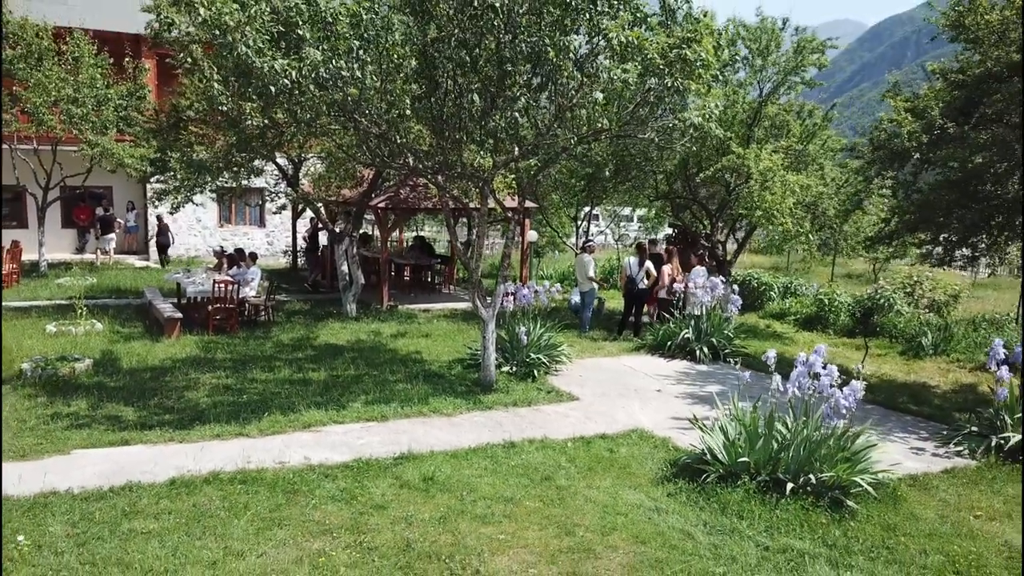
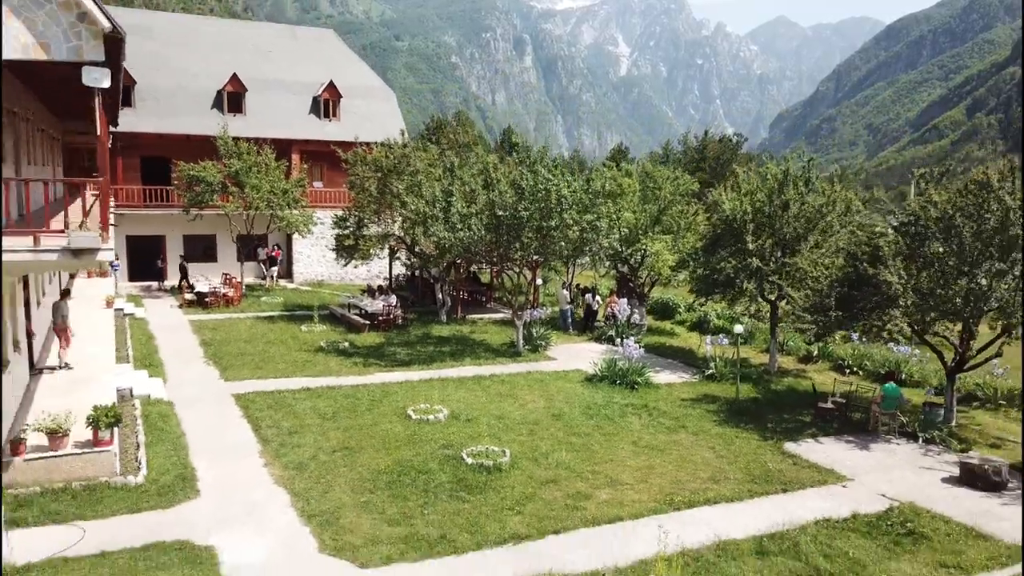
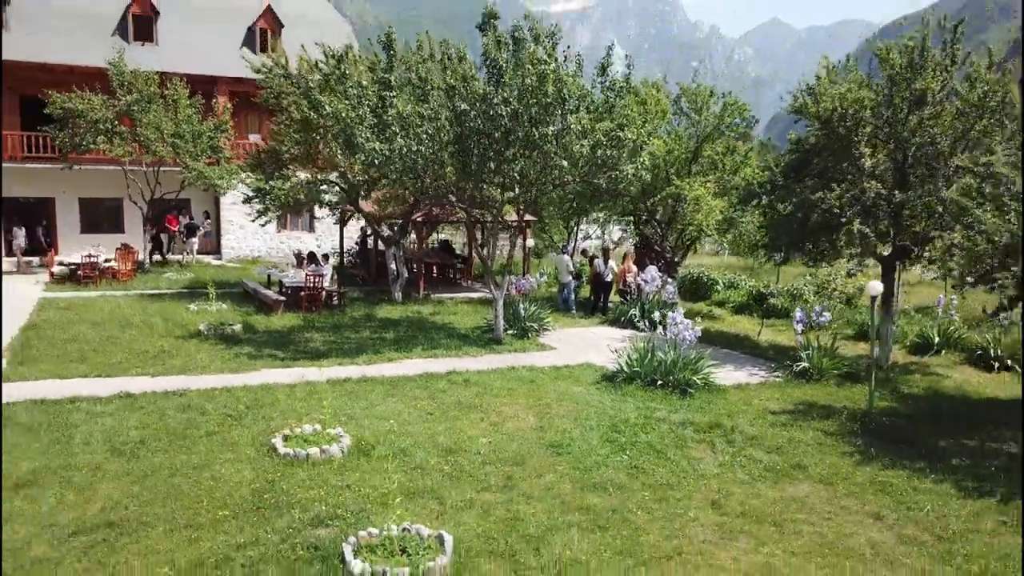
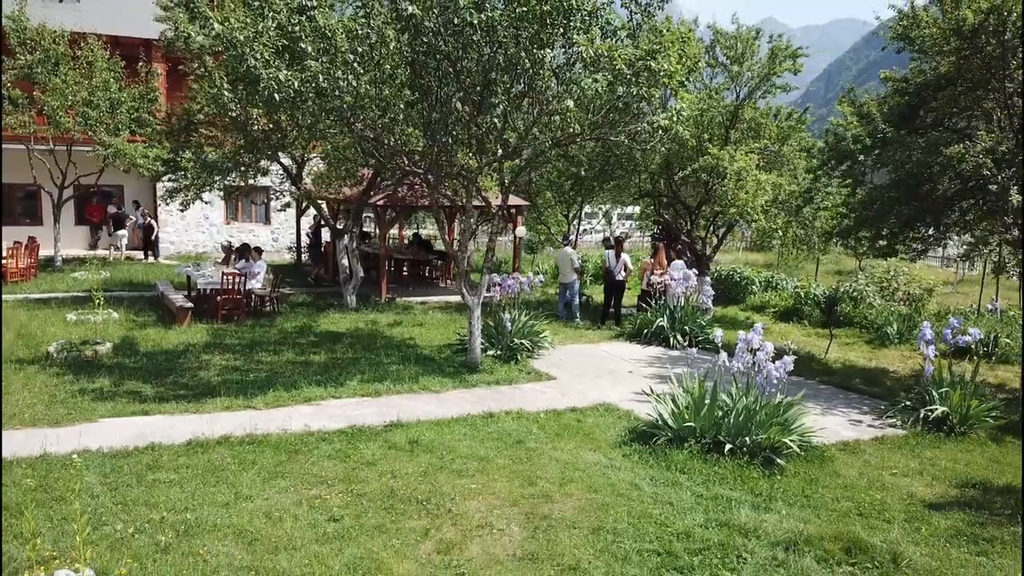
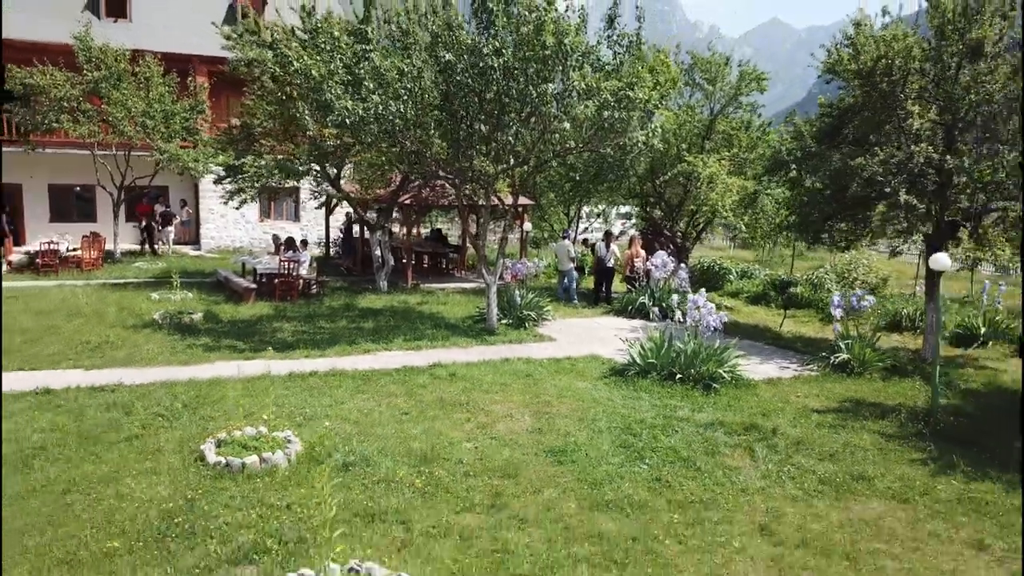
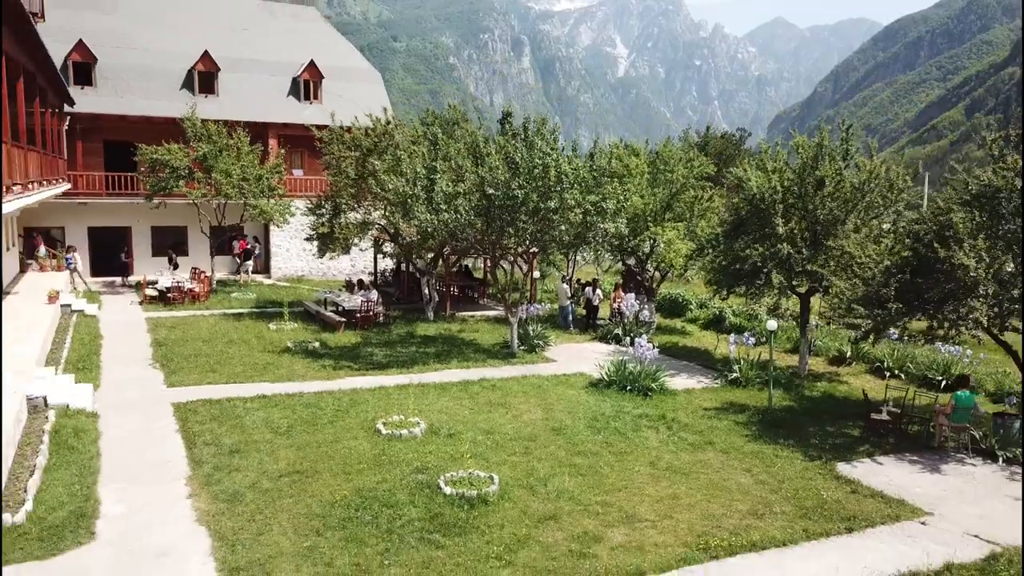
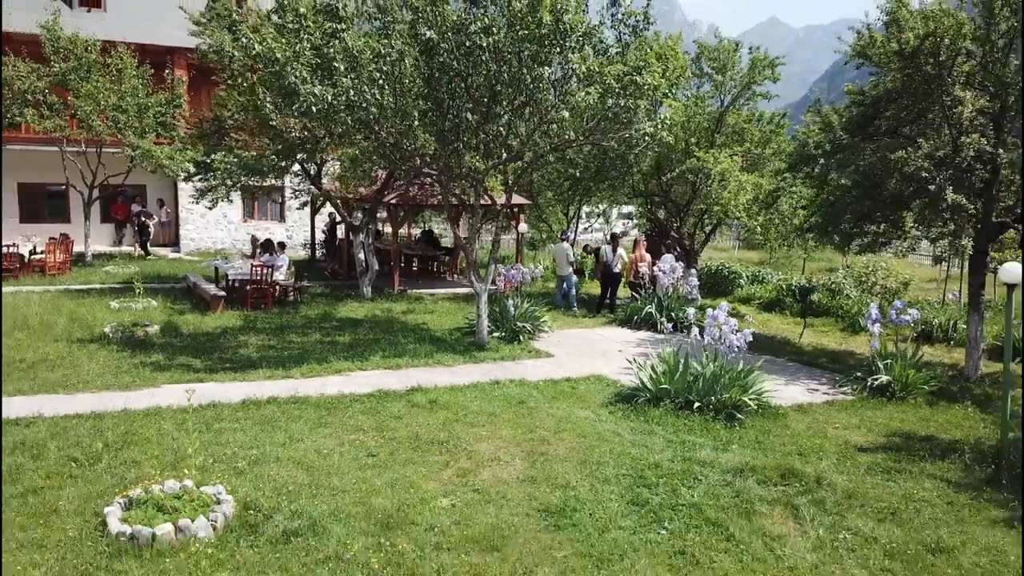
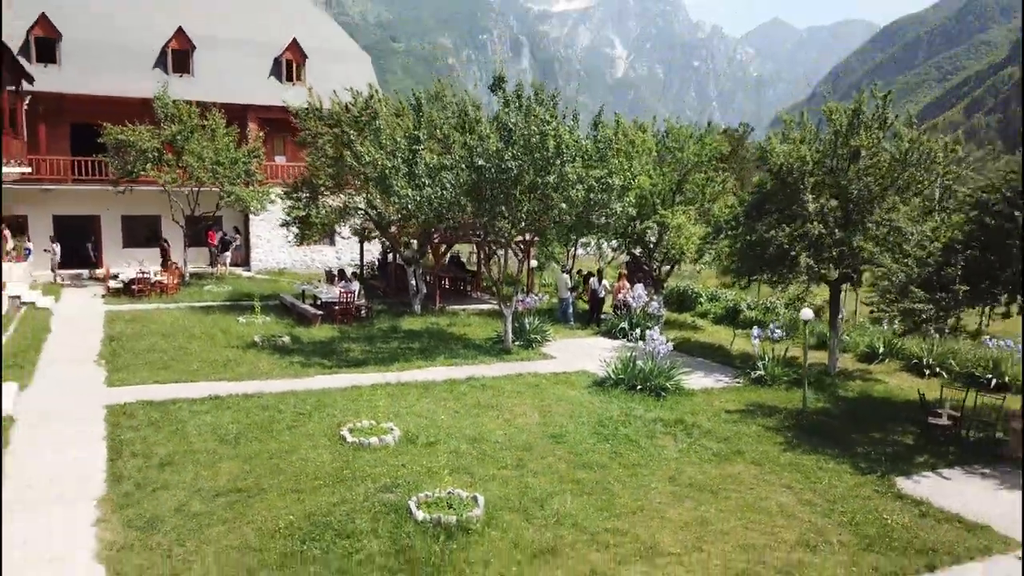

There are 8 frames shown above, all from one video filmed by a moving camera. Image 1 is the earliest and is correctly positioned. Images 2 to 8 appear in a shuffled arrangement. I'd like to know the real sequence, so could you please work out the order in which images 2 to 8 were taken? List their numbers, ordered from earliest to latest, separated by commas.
4, 7, 5, 3, 8, 6, 2
